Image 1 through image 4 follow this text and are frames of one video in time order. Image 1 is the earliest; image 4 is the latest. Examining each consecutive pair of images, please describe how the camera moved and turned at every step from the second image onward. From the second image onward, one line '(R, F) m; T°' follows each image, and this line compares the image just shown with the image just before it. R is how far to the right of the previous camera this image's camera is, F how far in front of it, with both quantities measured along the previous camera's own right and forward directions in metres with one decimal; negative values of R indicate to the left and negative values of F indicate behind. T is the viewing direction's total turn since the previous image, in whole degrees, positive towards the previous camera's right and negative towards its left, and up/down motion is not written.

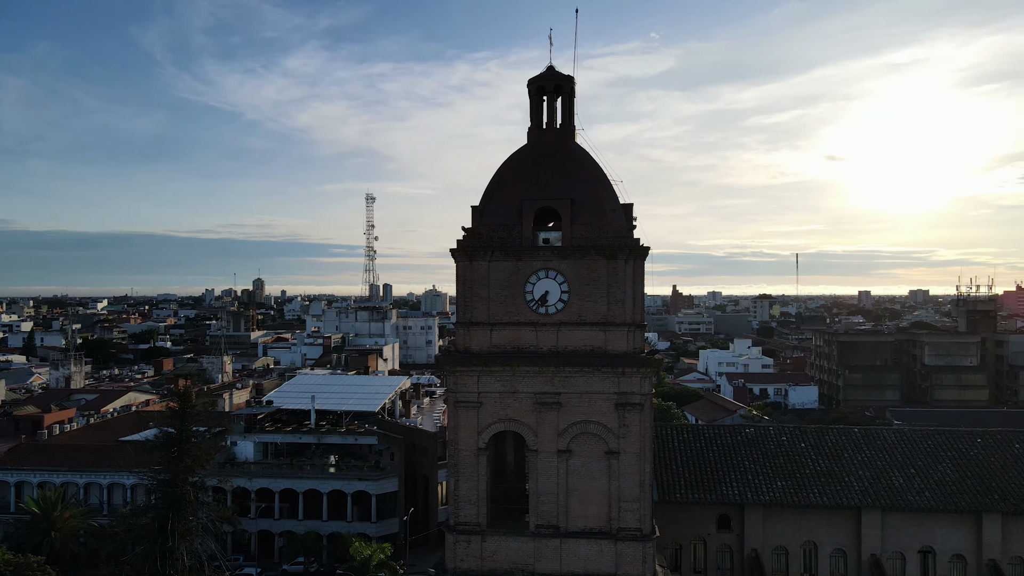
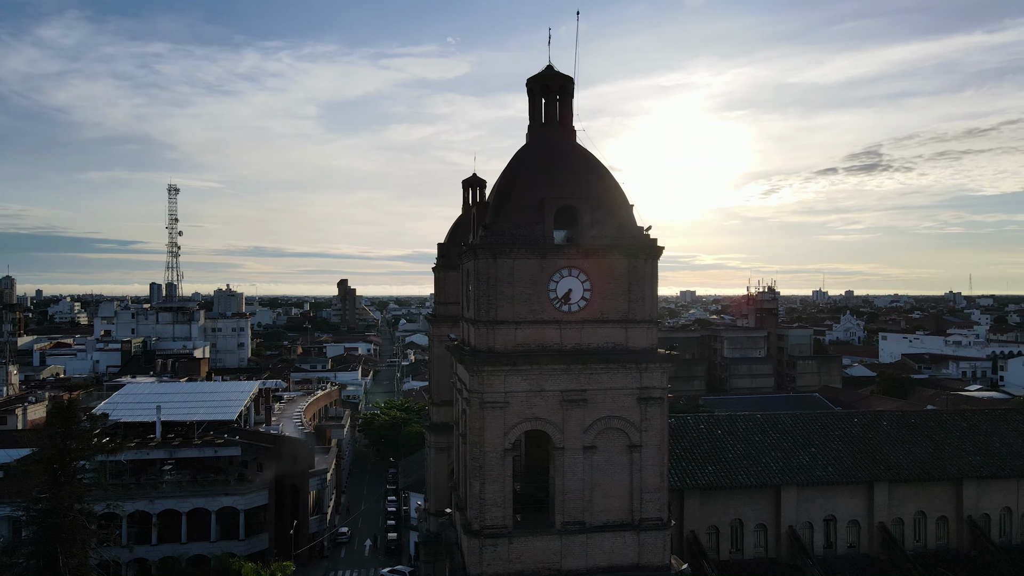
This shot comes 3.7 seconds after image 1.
(-4.2, +0.7) m; +15°
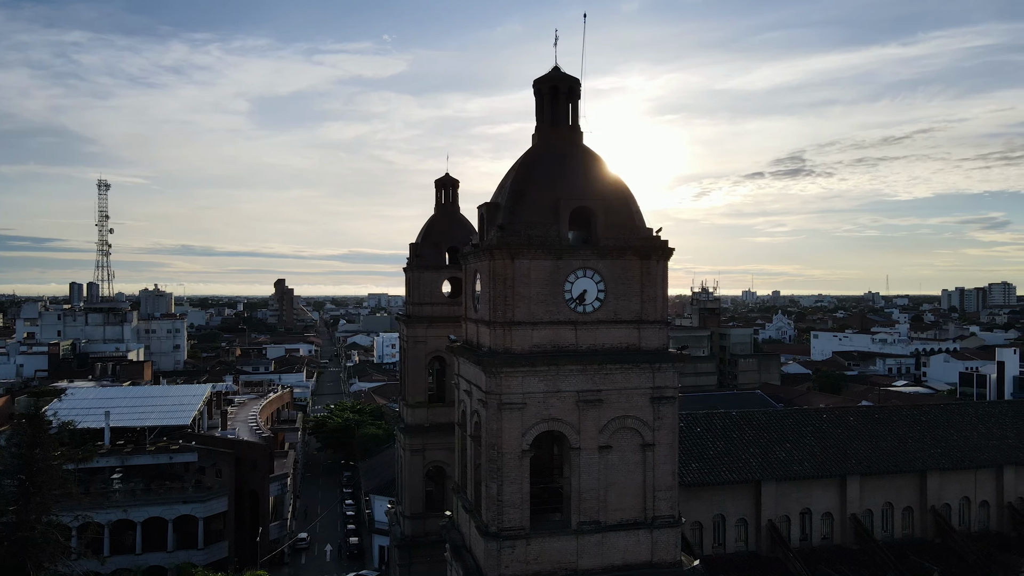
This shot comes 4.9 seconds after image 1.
(-1.5, +0.1) m; +5°
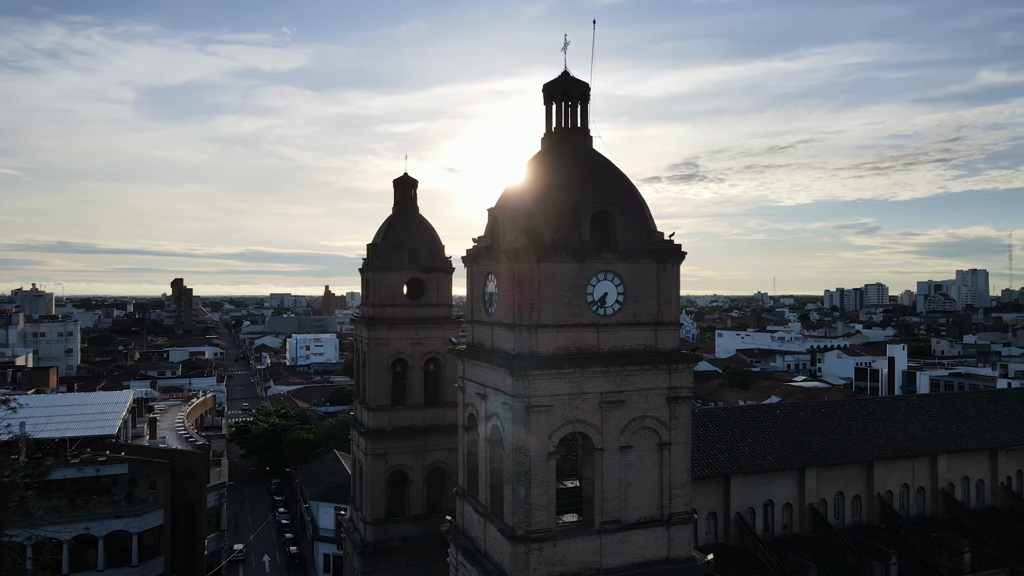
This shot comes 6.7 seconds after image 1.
(-2.3, +0.1) m; +7°
